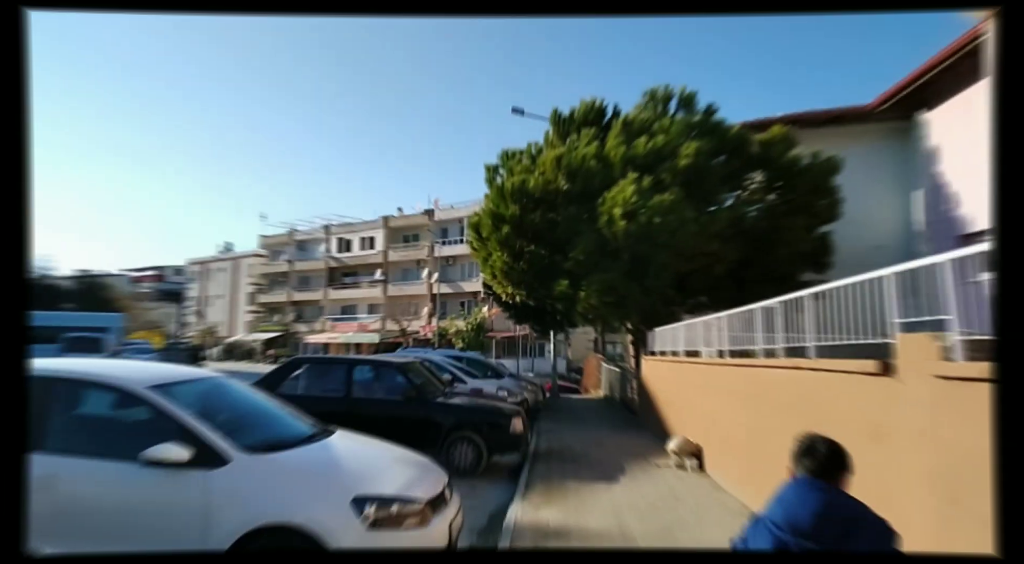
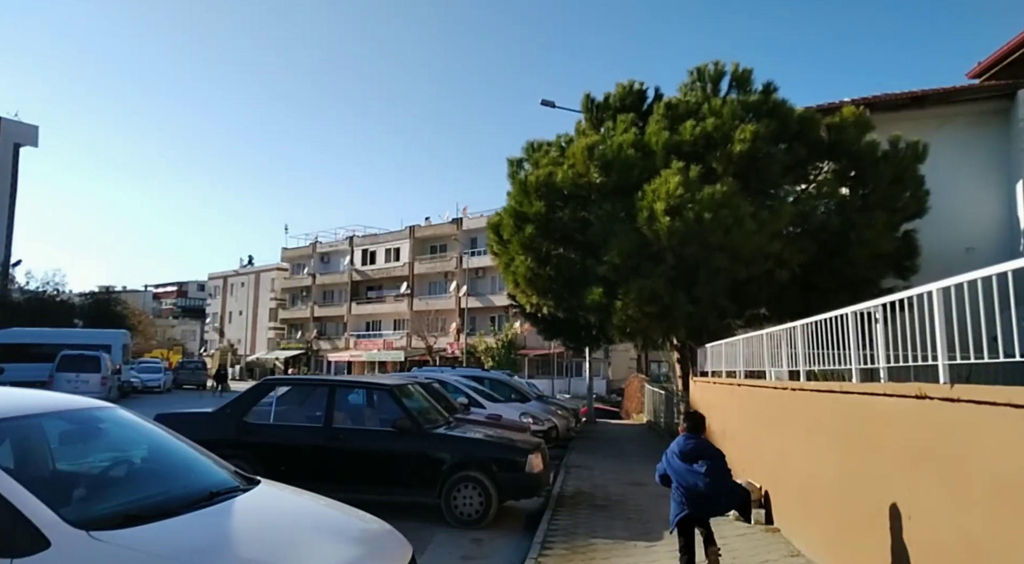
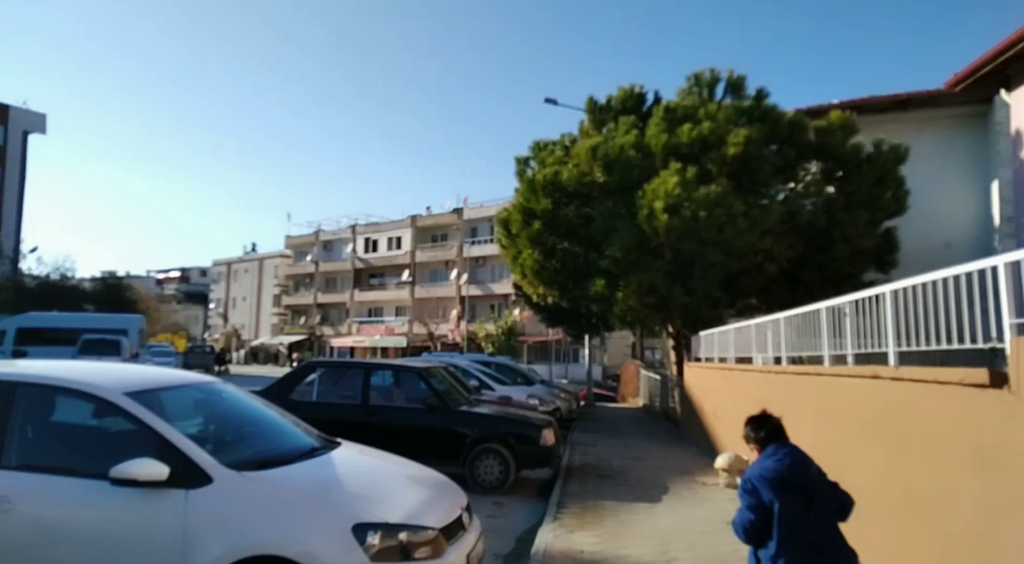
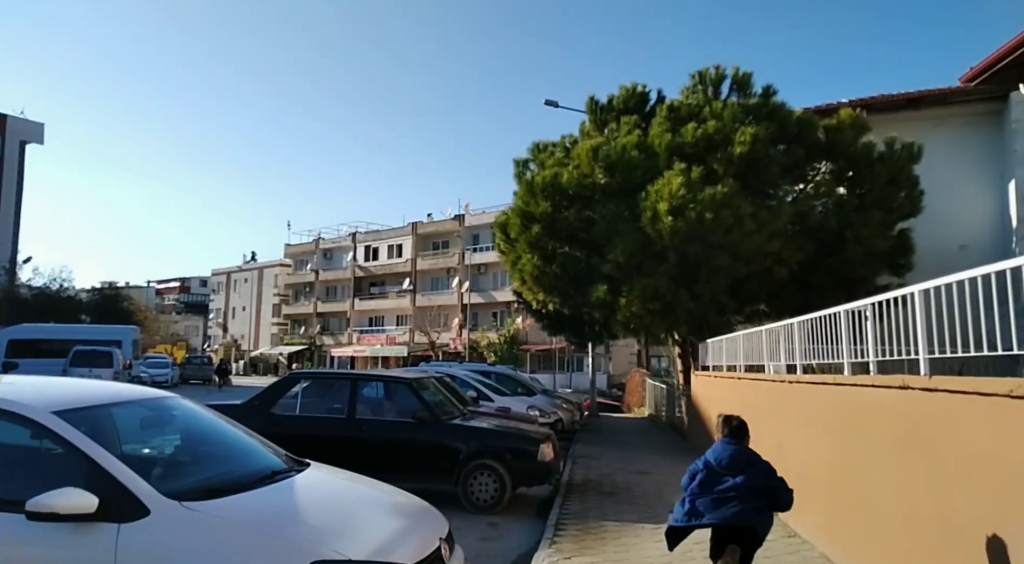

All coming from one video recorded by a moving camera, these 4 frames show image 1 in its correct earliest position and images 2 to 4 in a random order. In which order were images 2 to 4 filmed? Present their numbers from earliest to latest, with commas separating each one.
3, 4, 2
